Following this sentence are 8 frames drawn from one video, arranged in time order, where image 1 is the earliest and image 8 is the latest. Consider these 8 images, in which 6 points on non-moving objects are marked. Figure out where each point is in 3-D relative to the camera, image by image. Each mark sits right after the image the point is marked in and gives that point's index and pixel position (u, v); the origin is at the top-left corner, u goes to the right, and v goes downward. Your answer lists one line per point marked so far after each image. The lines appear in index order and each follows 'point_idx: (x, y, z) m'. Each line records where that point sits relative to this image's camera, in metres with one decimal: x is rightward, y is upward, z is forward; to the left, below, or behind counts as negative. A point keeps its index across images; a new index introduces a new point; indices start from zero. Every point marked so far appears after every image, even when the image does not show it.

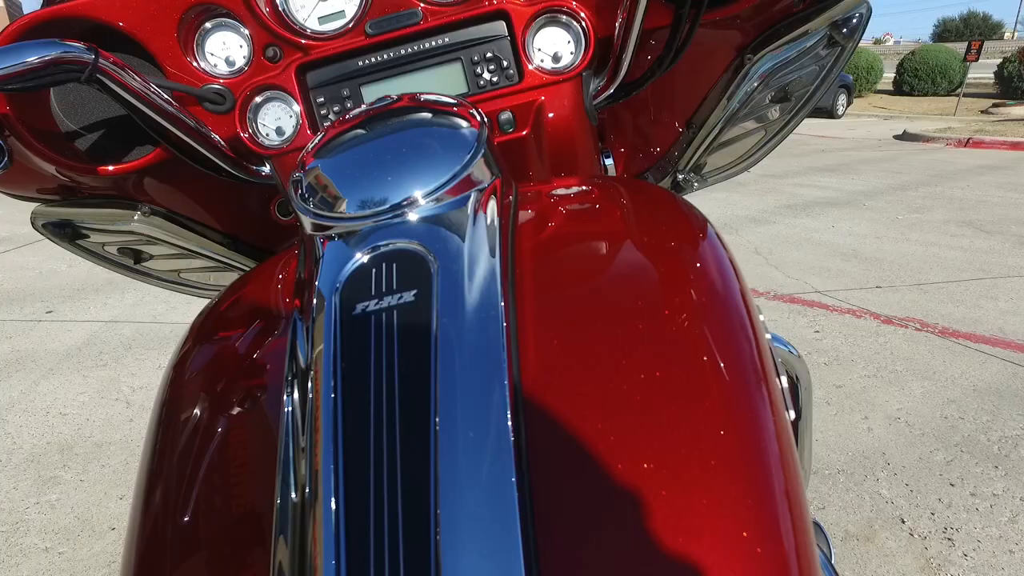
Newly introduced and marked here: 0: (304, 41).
0: (-0.3, +0.4, +1.0) m
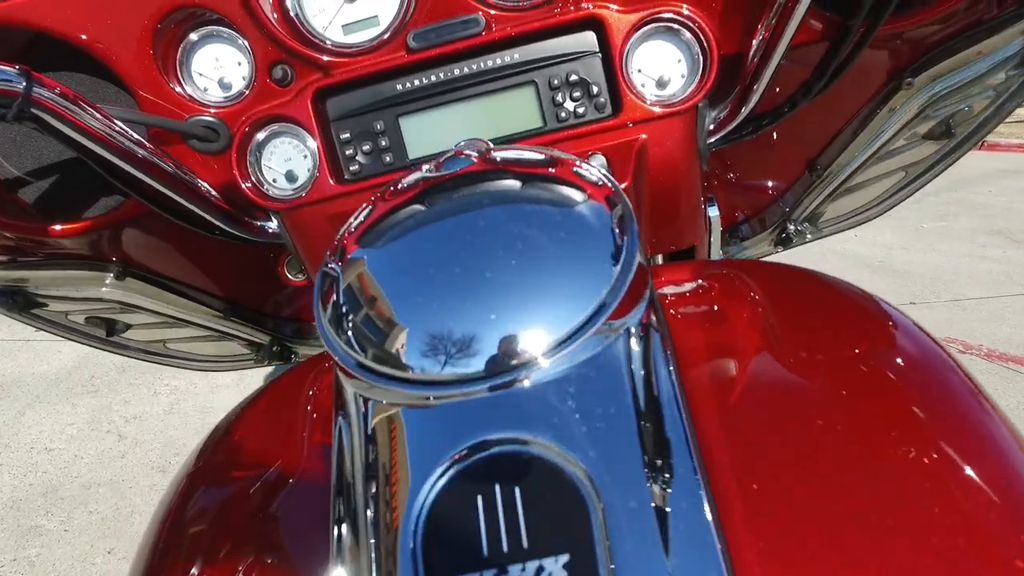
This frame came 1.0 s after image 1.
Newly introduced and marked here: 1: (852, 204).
0: (-0.2, +0.3, +0.8) m
1: (+0.6, +0.1, +1.0) m
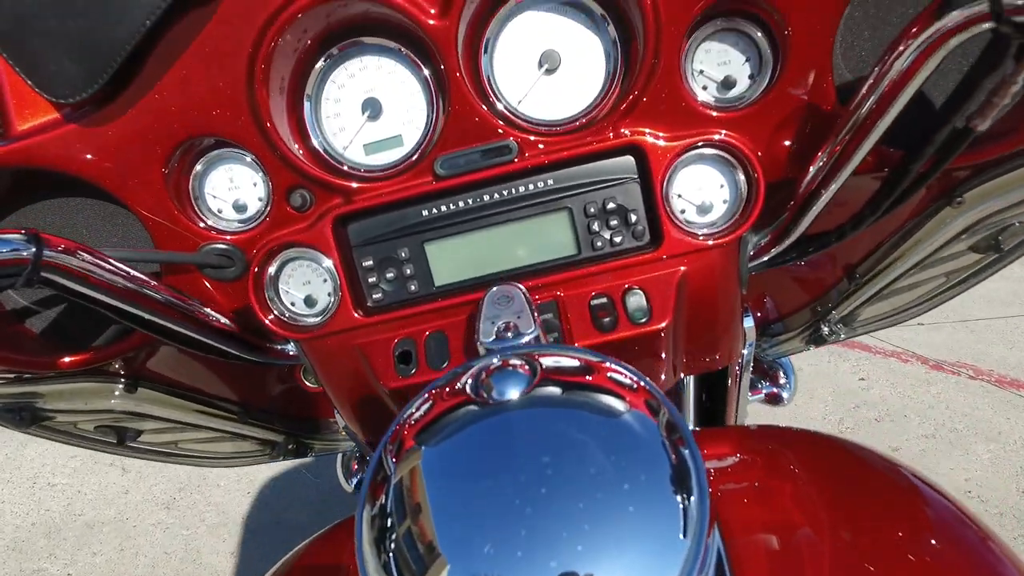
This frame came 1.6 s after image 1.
0: (-0.2, +0.1, +0.7) m
1: (+0.6, 0.0, +1.0) m
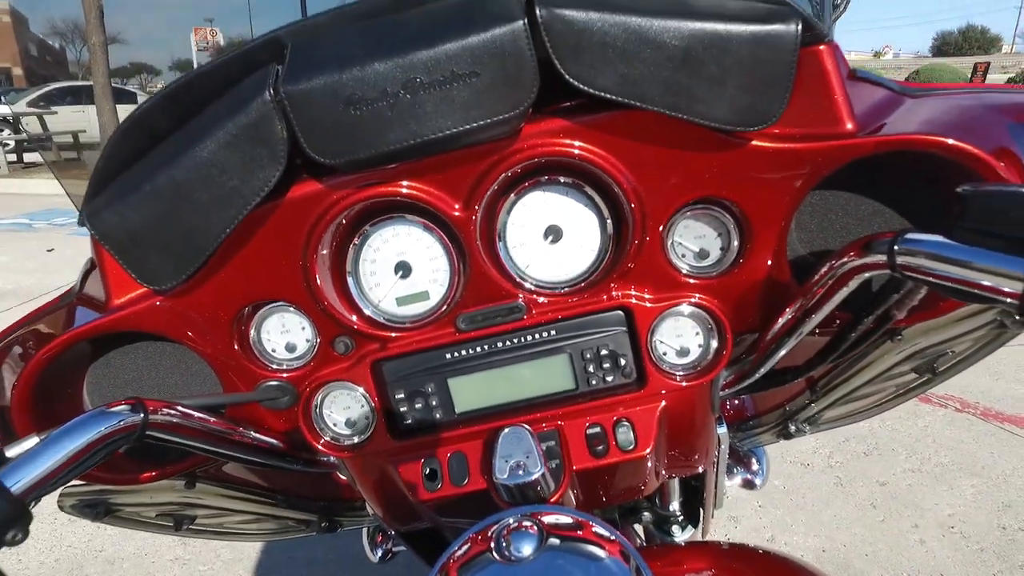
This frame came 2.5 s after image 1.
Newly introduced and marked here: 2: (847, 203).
0: (-0.2, -0.1, +0.9) m
1: (+0.6, -0.2, +1.1) m
2: (+0.5, +0.1, +0.9) m
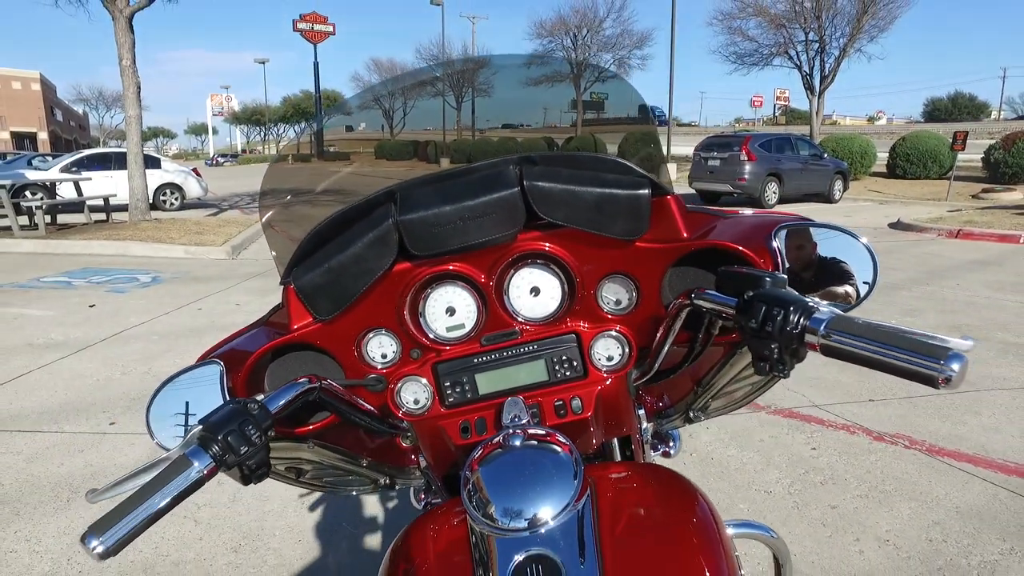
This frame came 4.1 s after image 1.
0: (-0.2, -0.1, +1.5) m
1: (+0.6, -0.3, +1.8) m
2: (+0.5, 0.0, +1.6) m
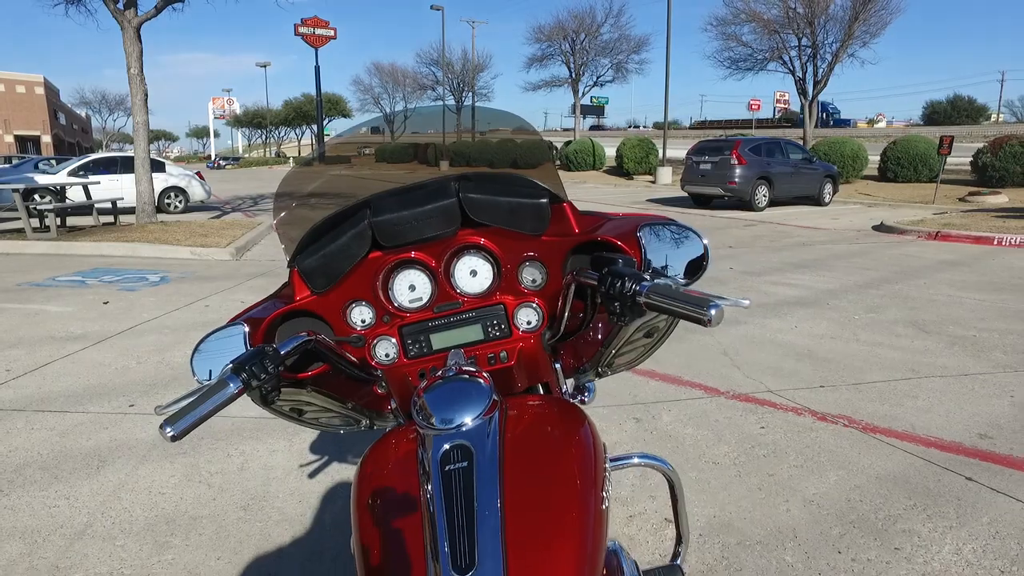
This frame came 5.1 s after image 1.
0: (-0.4, -0.1, +2.1) m
1: (+0.4, -0.3, +2.3) m
2: (+0.3, +0.1, +2.2) m
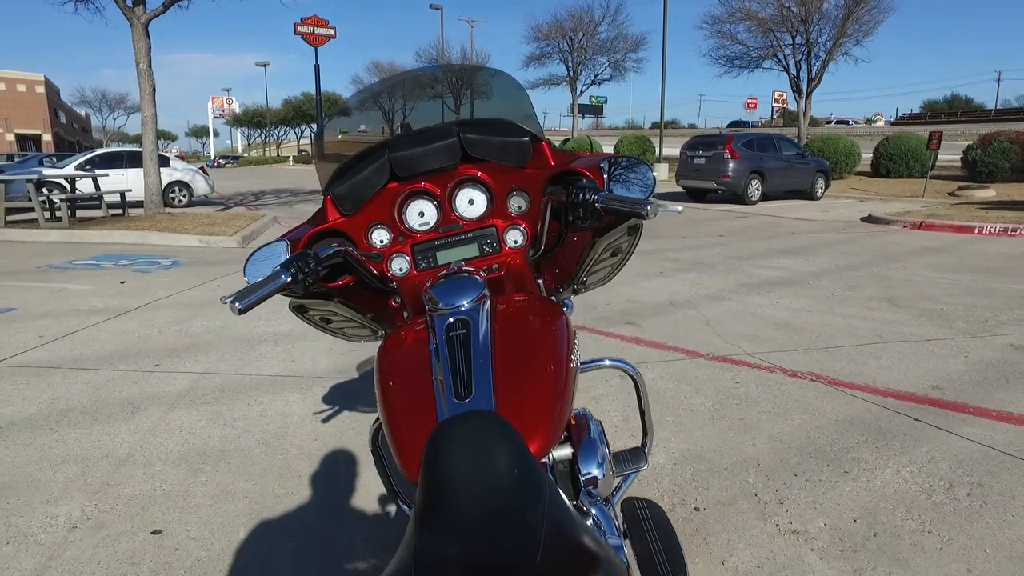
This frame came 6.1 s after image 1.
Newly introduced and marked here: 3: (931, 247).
0: (-0.4, +0.2, +2.6) m
1: (+0.4, 0.0, +2.8) m
2: (+0.3, +0.4, +2.6) m
3: (+8.8, +0.9, +13.1) m
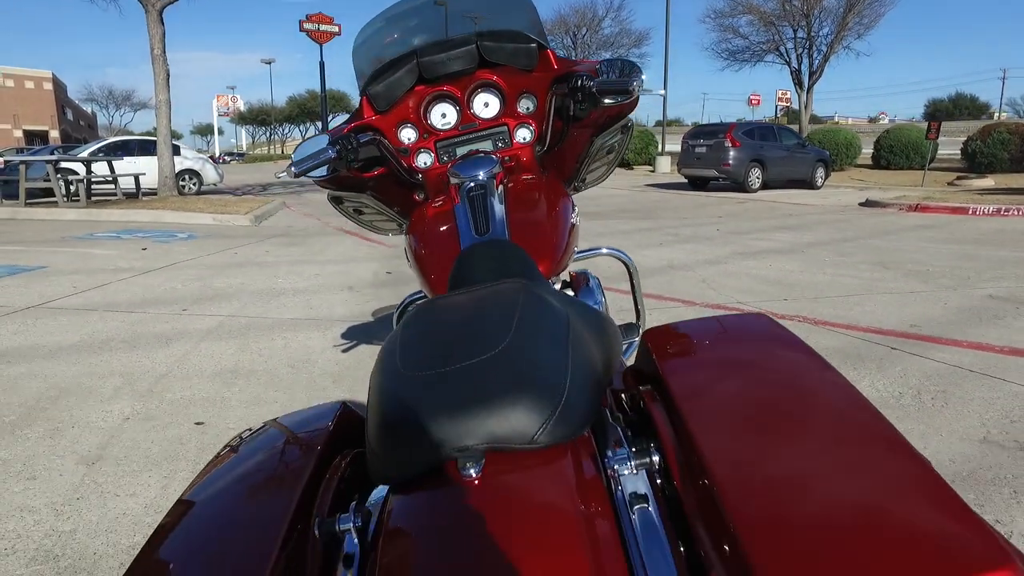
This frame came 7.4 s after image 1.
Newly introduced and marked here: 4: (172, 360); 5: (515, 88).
0: (-0.3, +0.7, +3.0) m
1: (+0.4, +0.6, +3.2) m
2: (+0.3, +0.9, +3.0) m
3: (+8.9, +1.4, +13.5) m
4: (-2.7, -0.6, +5.0) m
5: (0.0, +0.9, +3.0) m
